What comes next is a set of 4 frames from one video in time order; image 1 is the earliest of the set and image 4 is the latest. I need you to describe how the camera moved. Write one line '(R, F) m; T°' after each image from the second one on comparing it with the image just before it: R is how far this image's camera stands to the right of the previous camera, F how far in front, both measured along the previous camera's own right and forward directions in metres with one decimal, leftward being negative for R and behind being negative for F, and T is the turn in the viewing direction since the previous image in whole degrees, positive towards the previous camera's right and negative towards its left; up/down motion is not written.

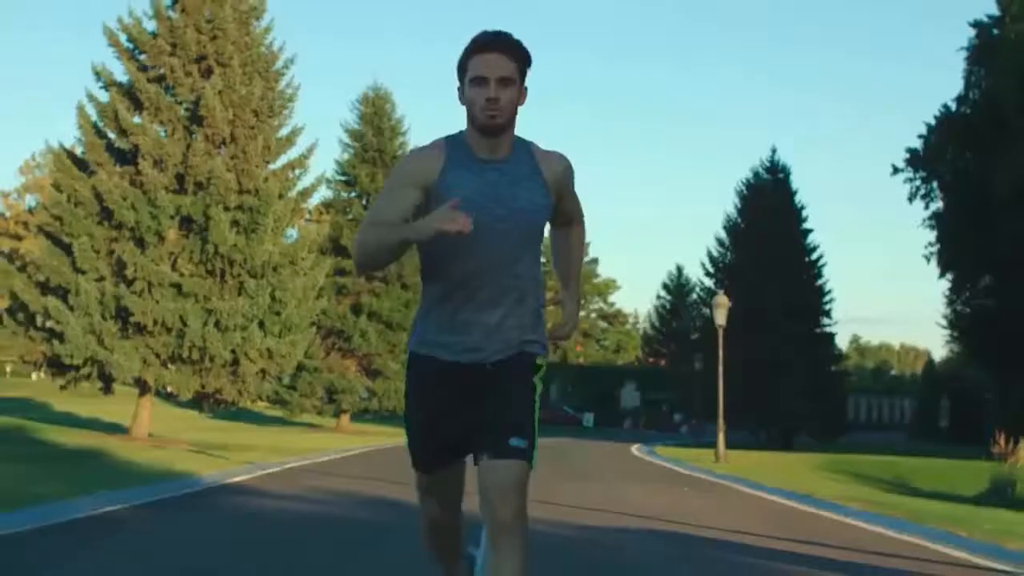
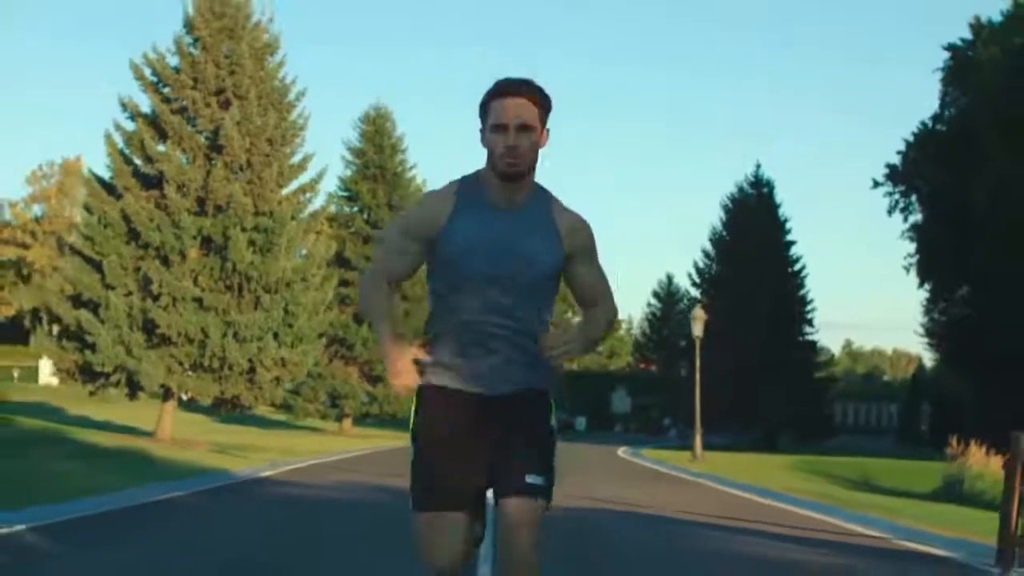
(0.0, -1.2) m; 0°
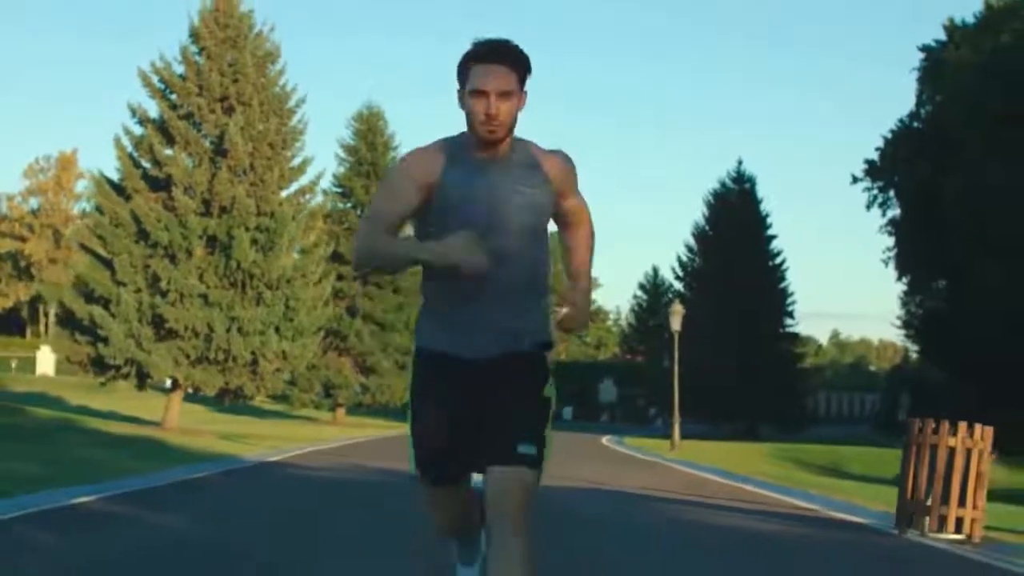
(0.0, -0.9) m; 0°
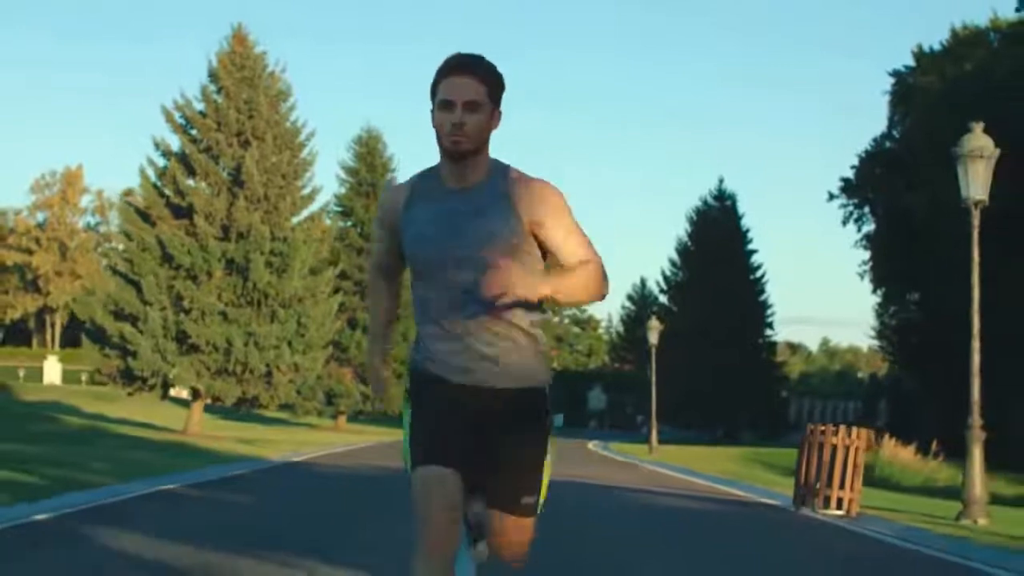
(0.0, -1.5) m; 0°
